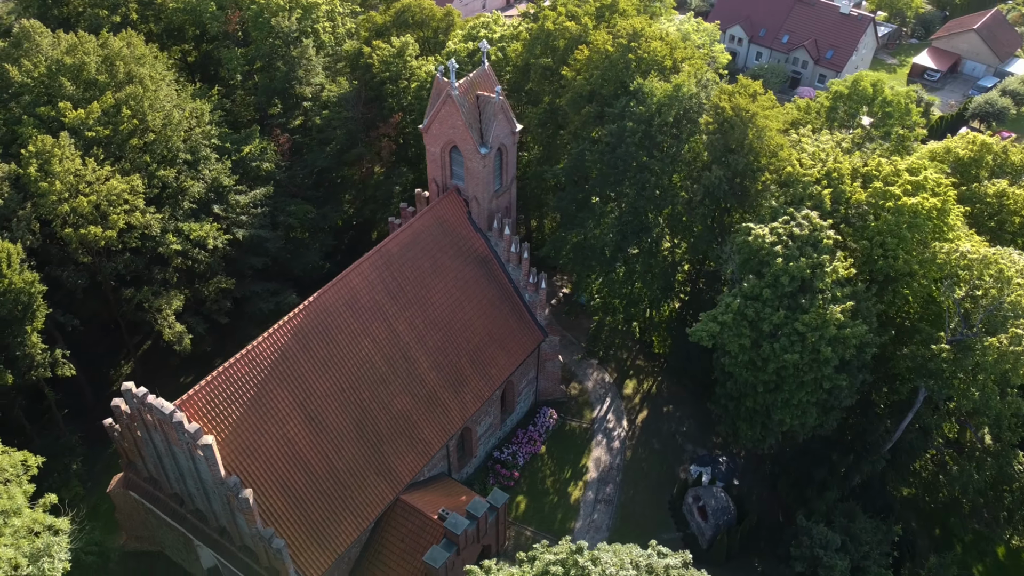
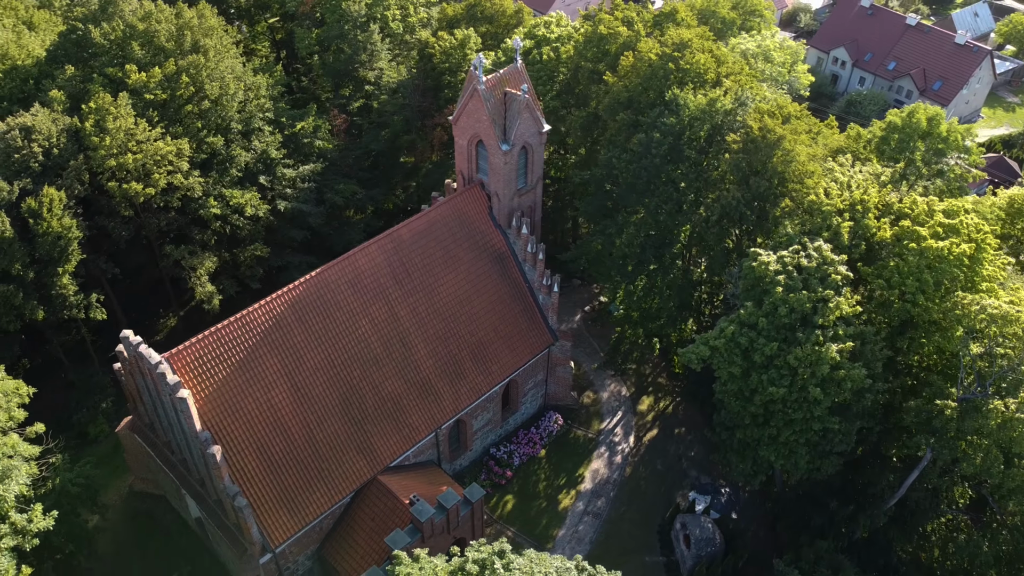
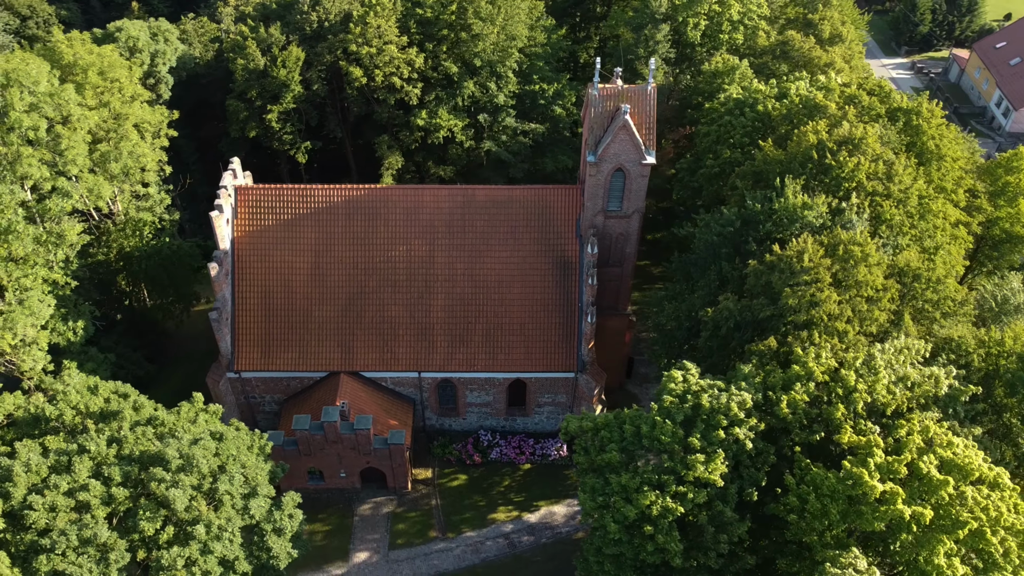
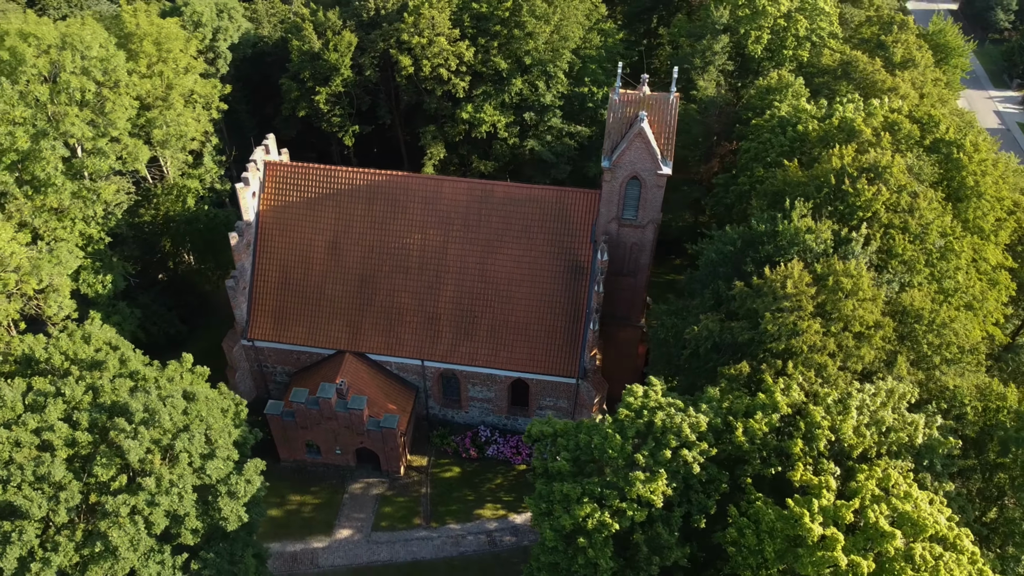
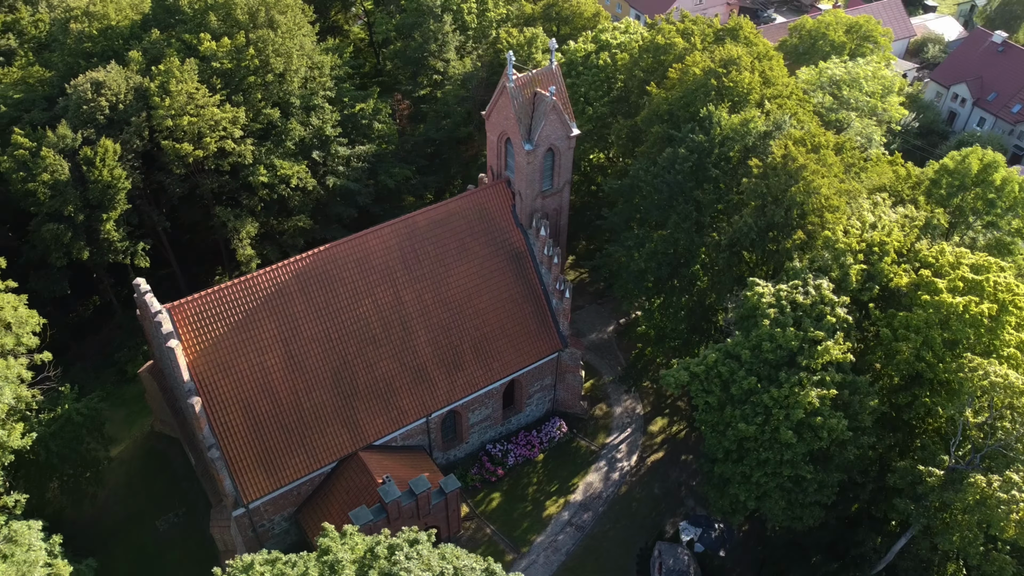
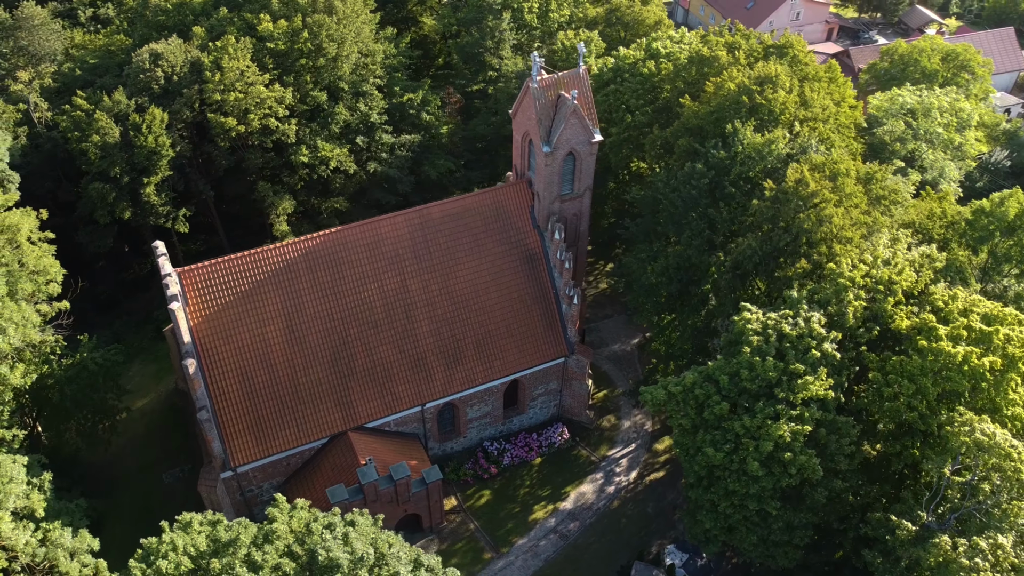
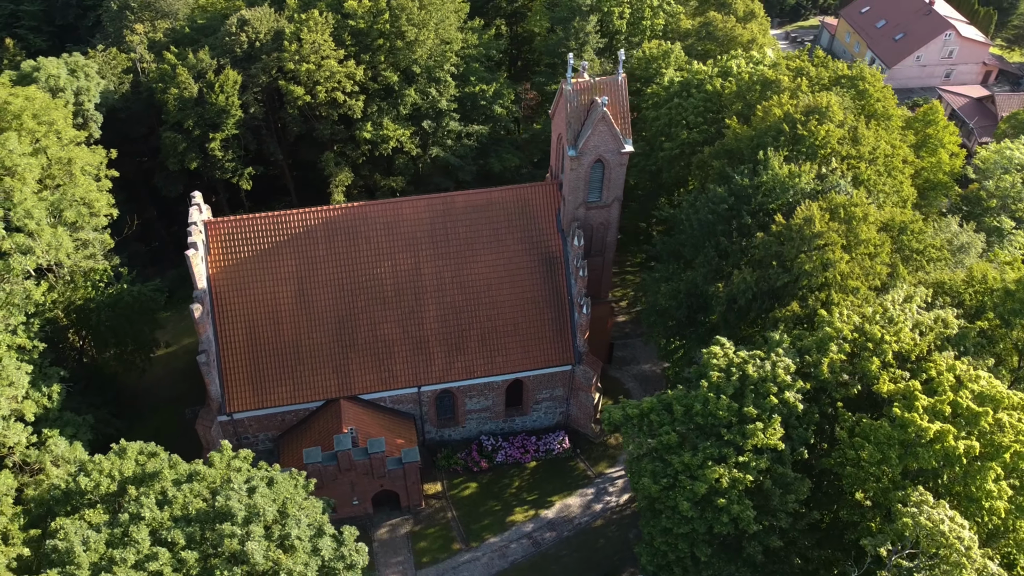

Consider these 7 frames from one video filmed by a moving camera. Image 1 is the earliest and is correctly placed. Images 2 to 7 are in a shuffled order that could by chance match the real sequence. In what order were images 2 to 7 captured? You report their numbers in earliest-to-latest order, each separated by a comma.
2, 5, 6, 7, 3, 4
